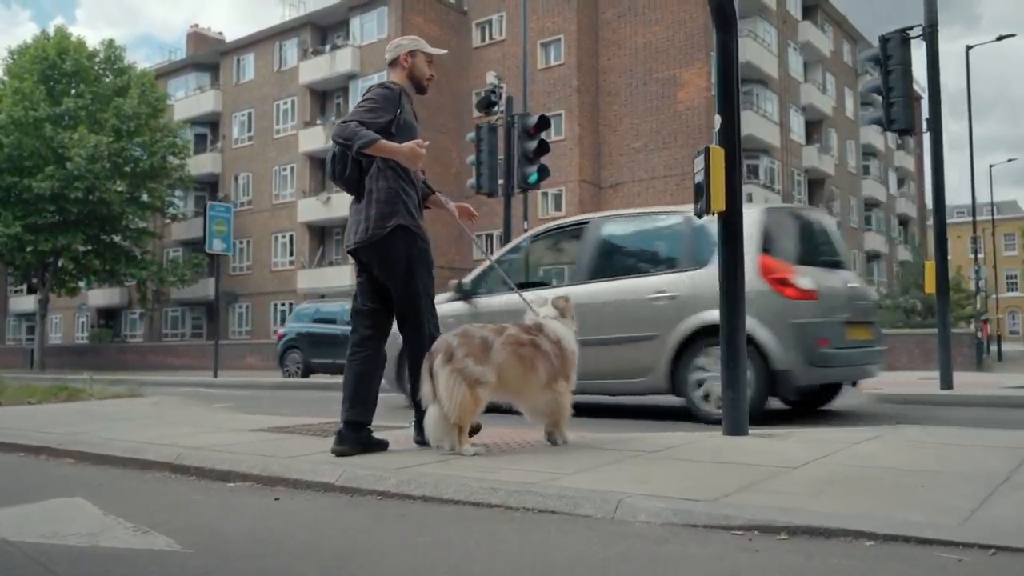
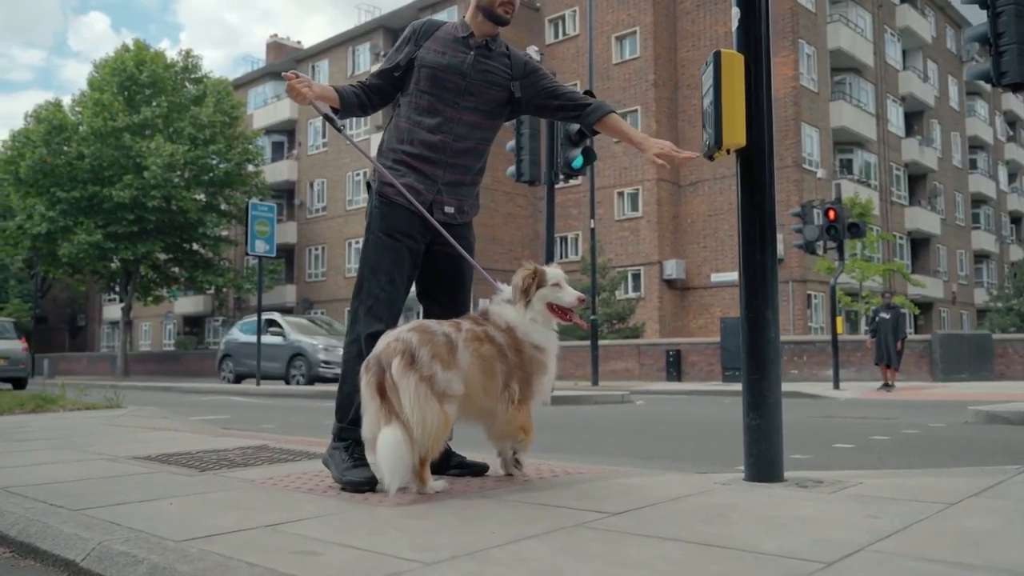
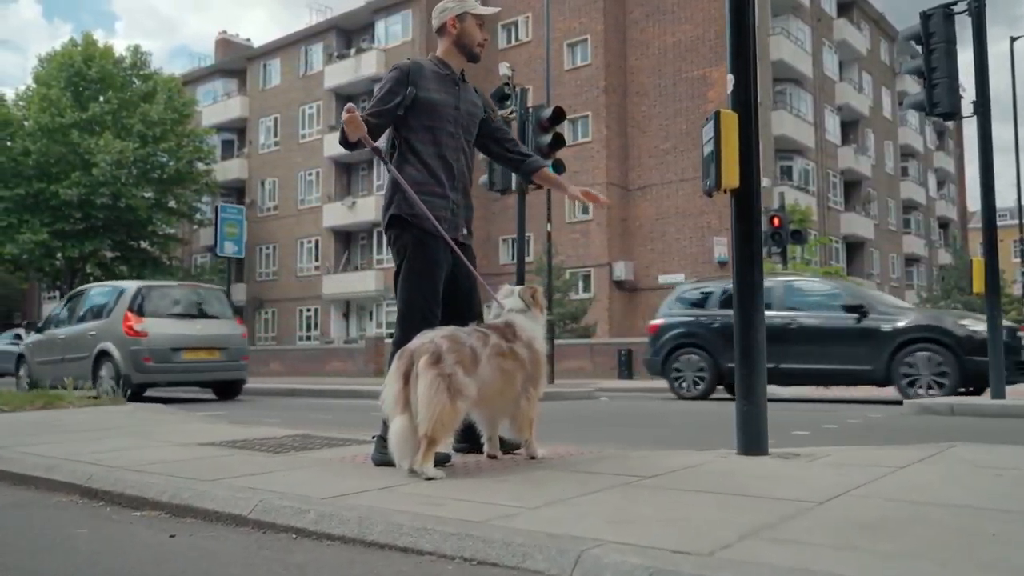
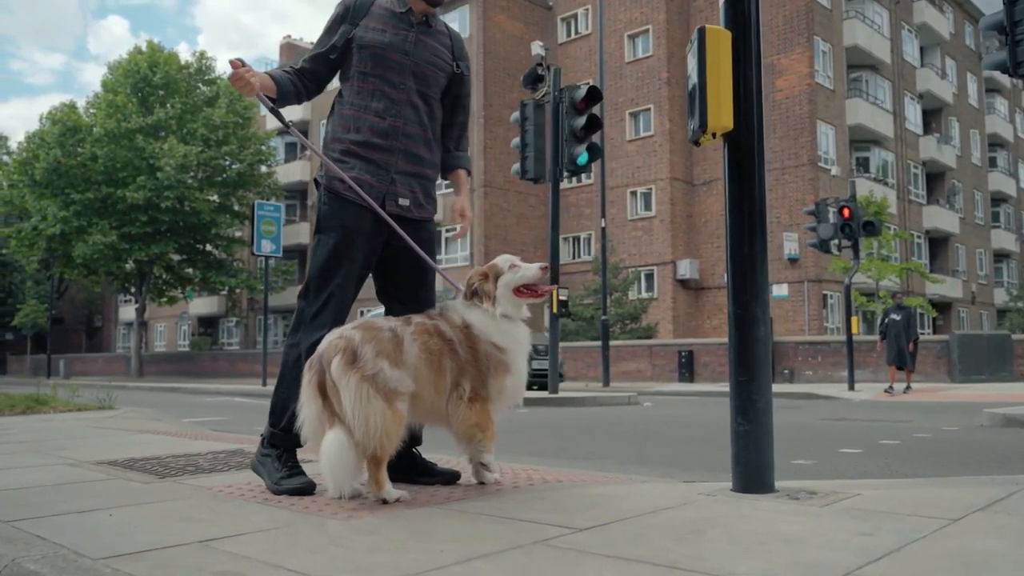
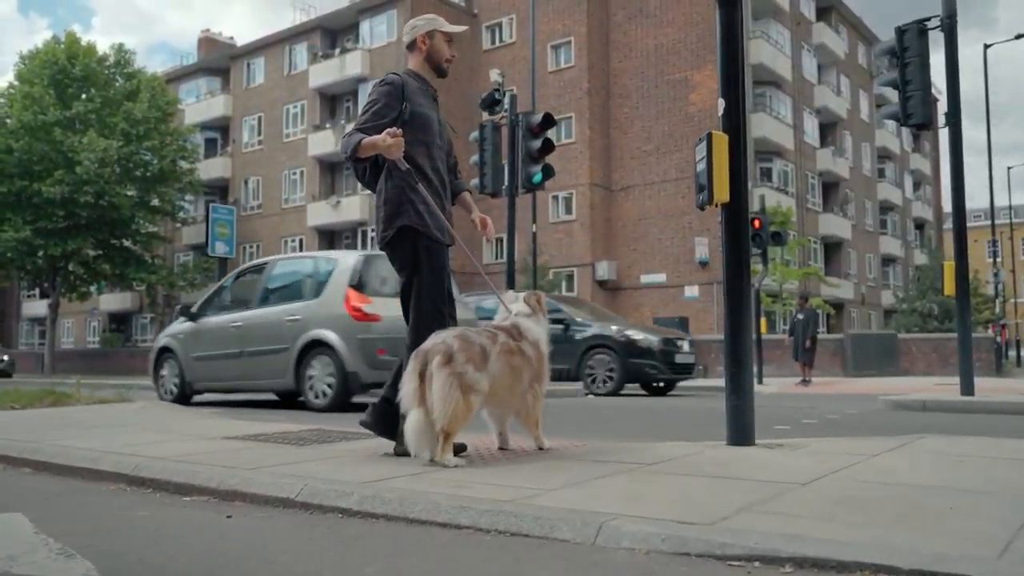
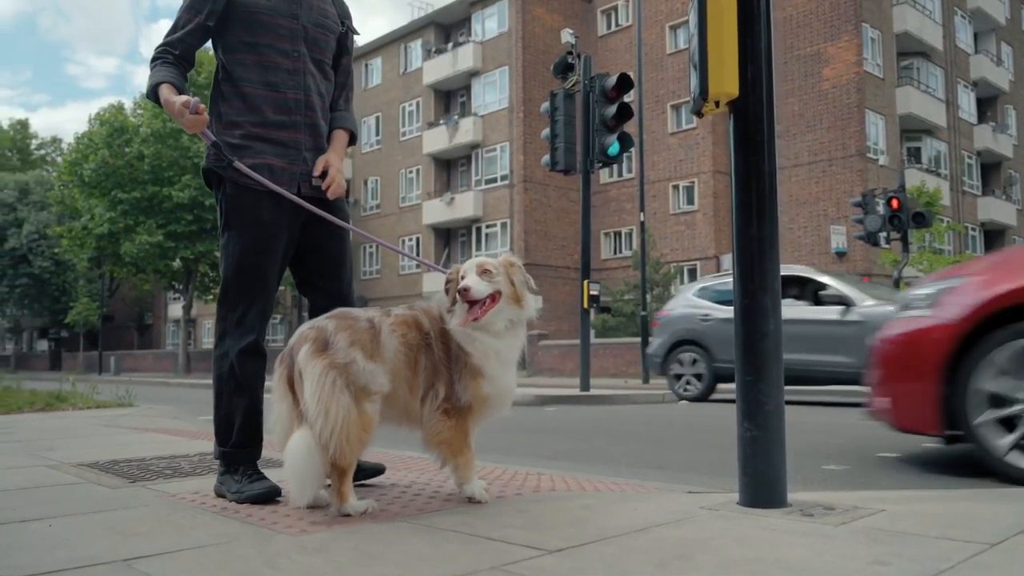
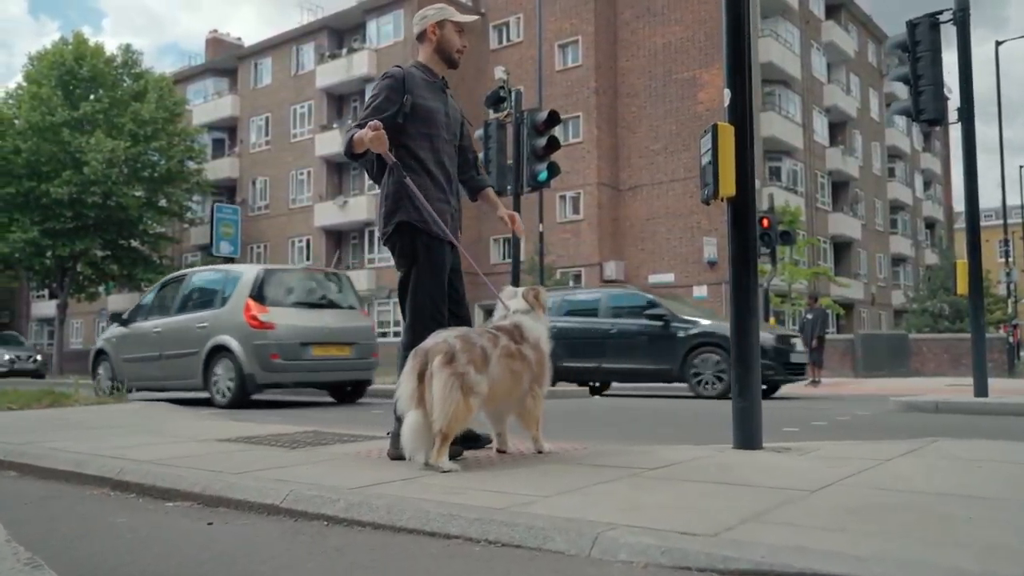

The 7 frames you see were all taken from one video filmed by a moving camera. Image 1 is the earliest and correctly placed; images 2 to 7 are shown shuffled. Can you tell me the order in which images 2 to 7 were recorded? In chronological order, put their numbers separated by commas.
5, 7, 3, 2, 4, 6
